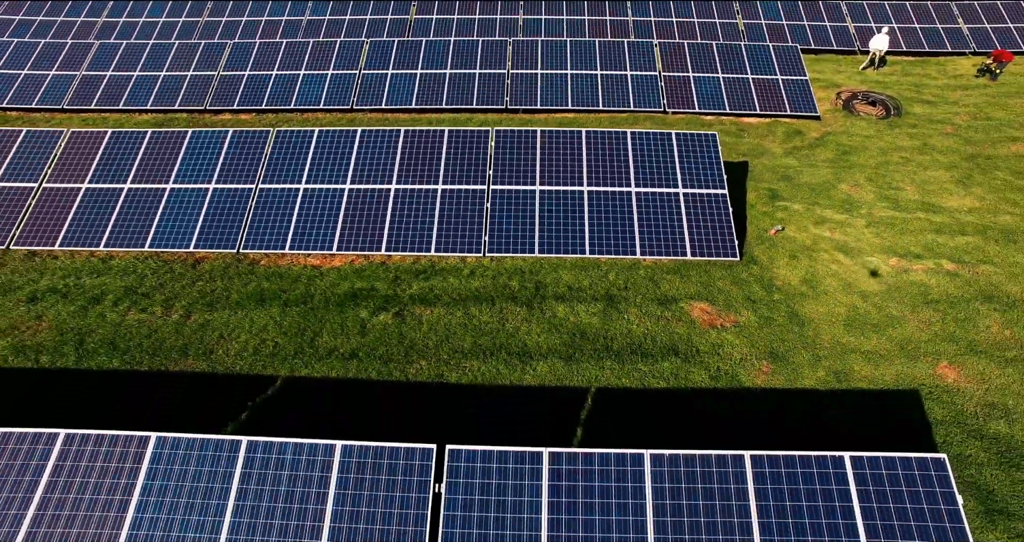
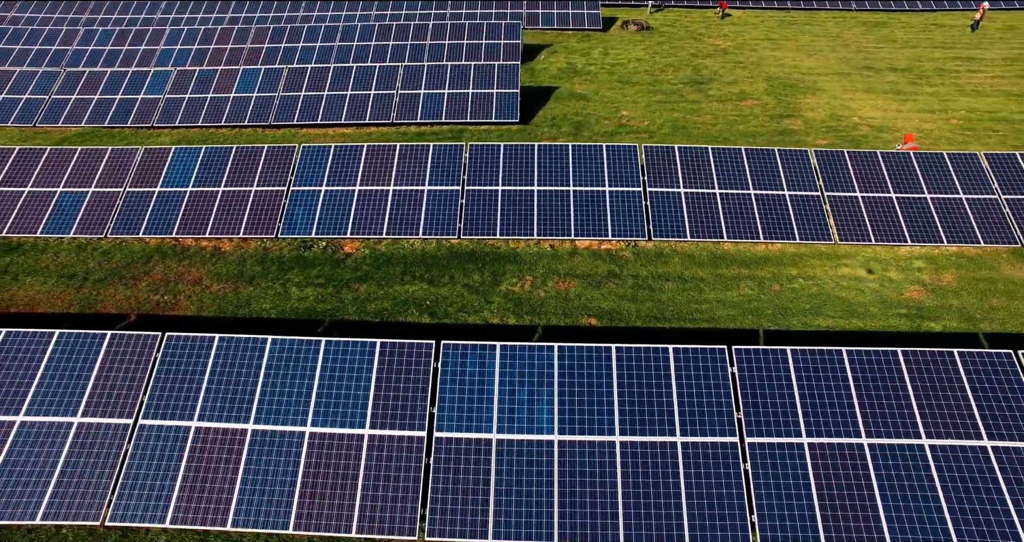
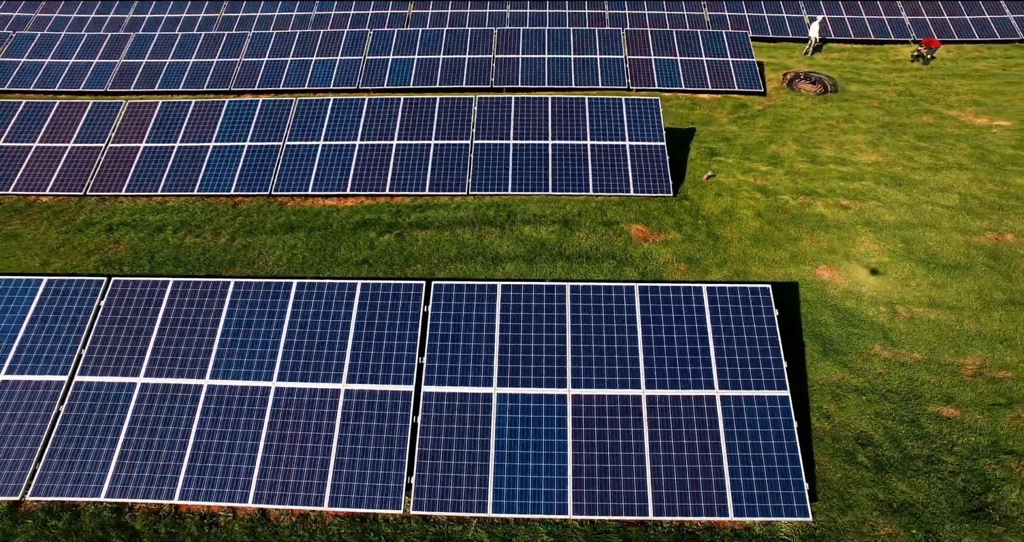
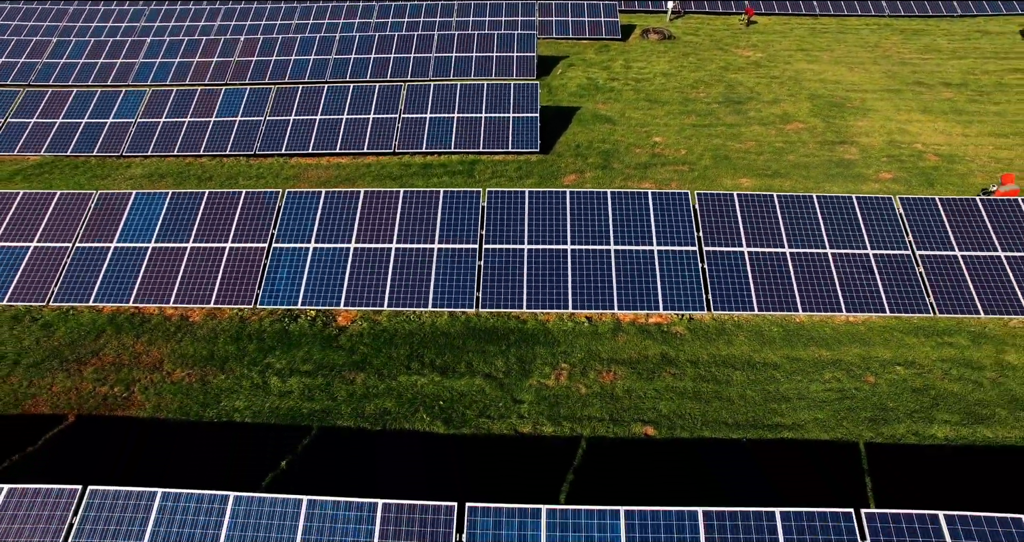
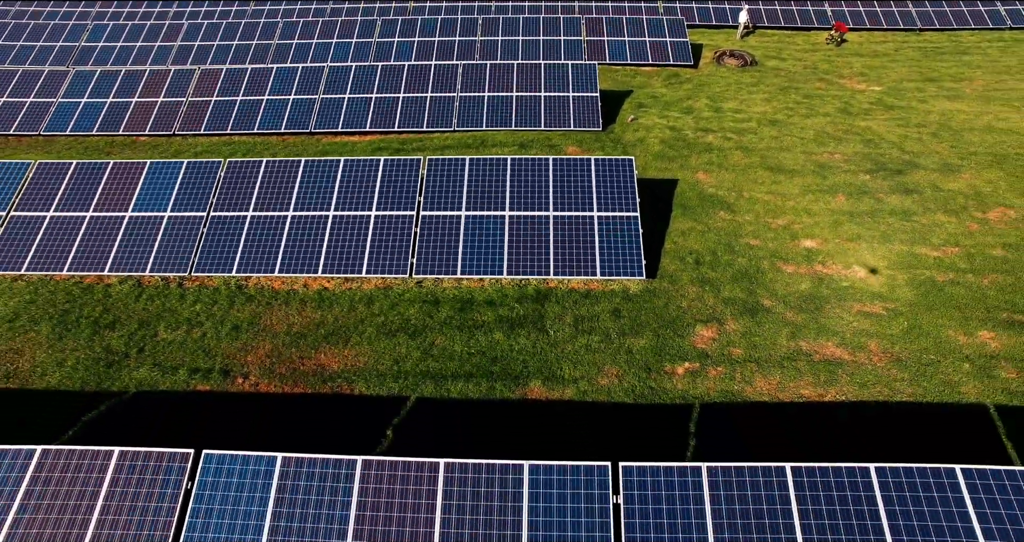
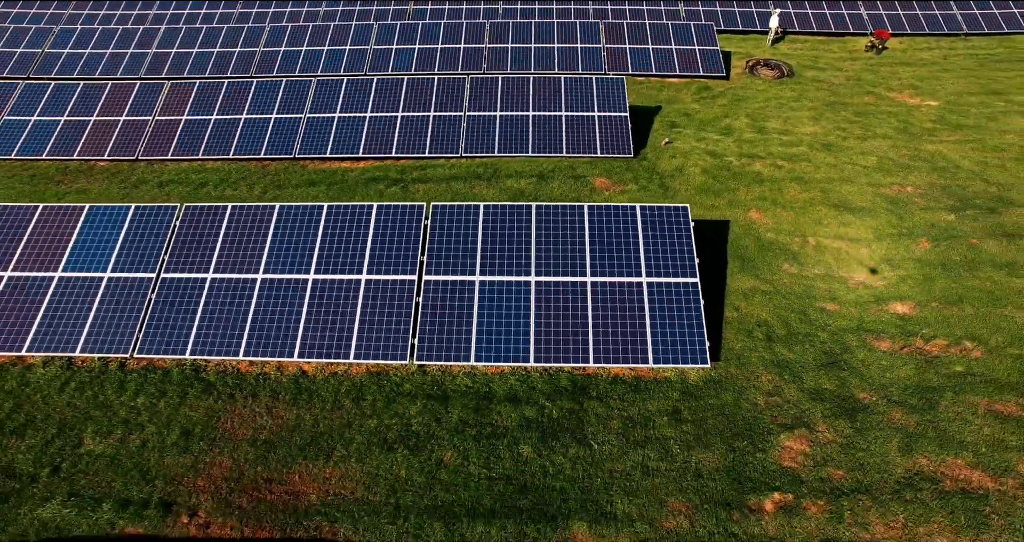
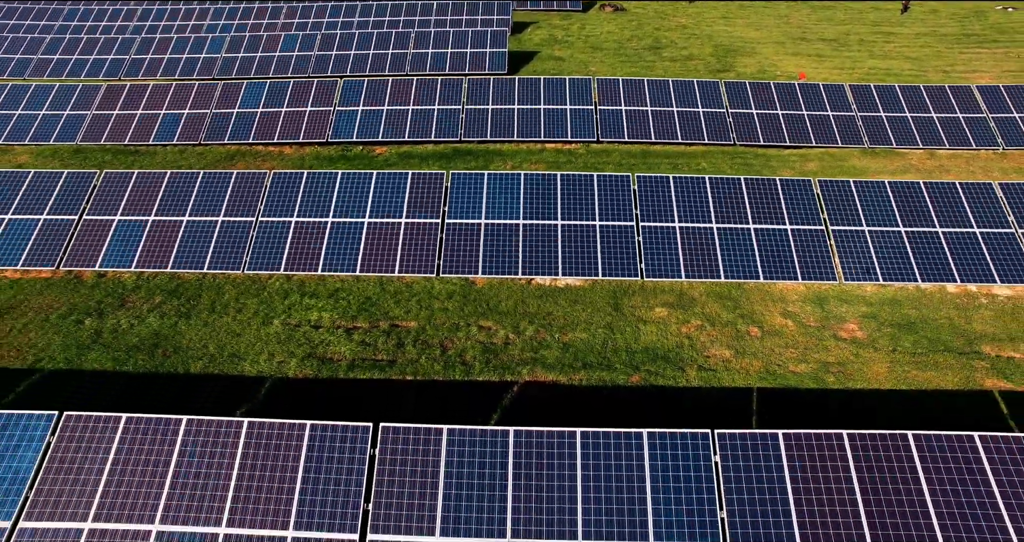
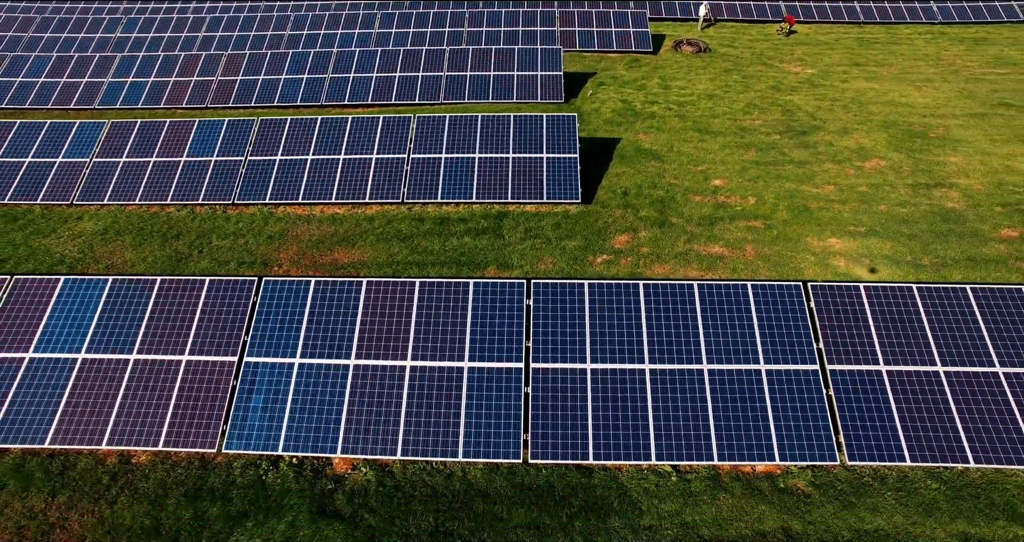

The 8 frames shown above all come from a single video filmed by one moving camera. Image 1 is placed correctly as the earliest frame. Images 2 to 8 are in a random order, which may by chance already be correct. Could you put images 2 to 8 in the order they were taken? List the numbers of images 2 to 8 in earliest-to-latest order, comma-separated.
3, 6, 5, 8, 4, 2, 7
